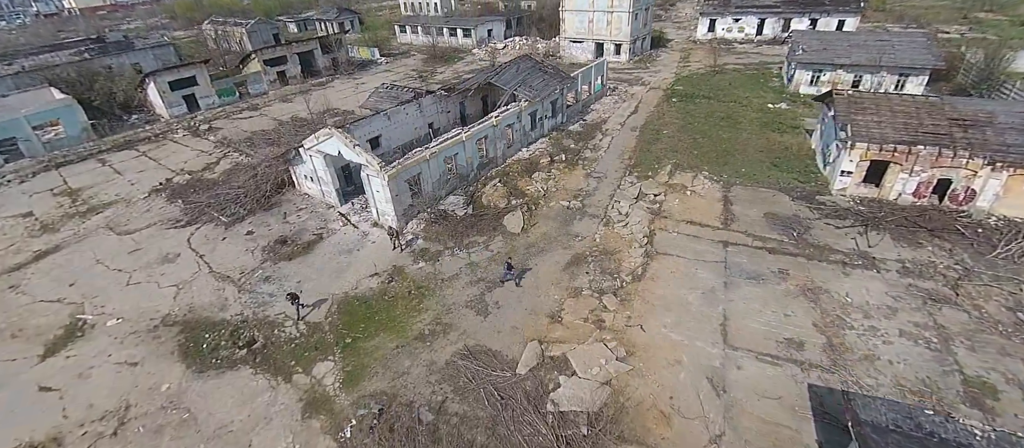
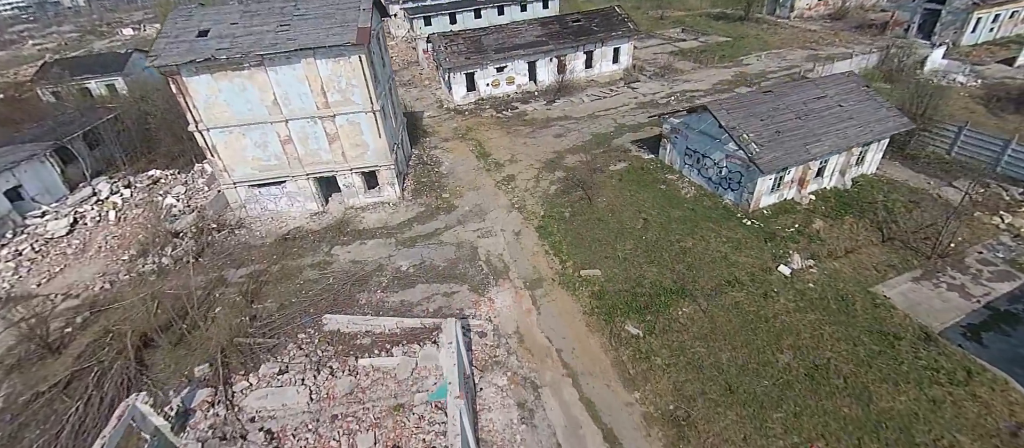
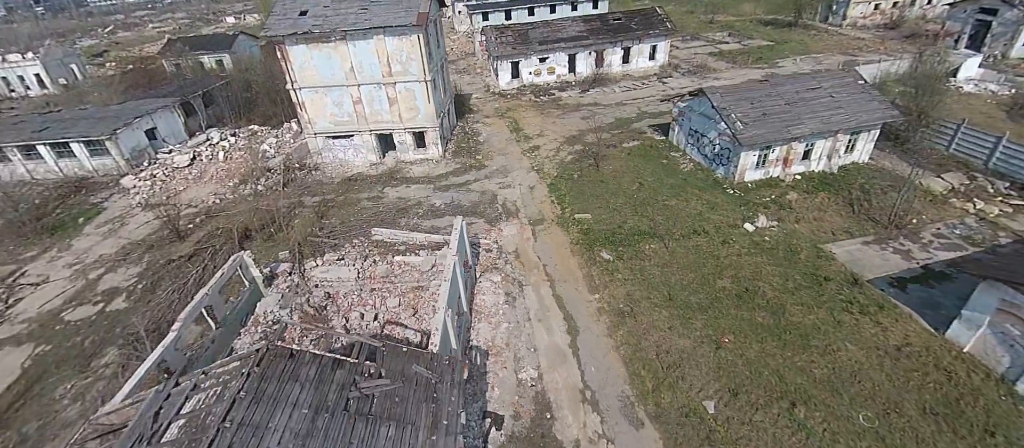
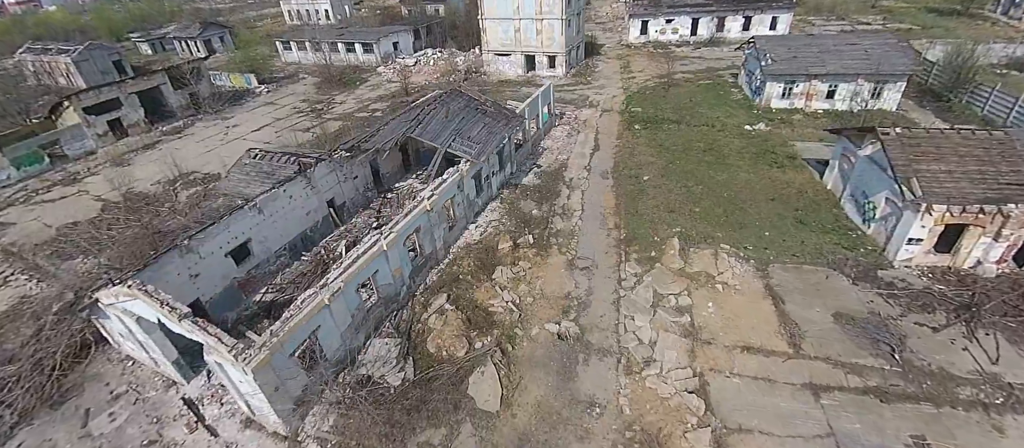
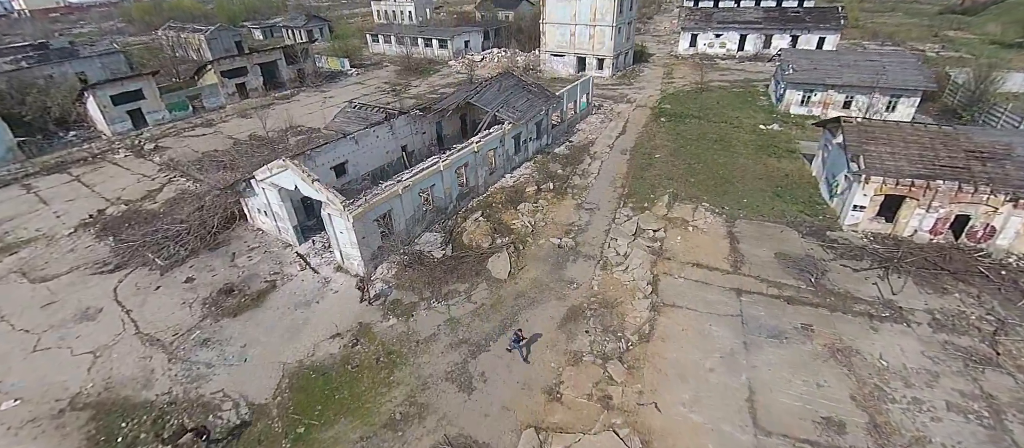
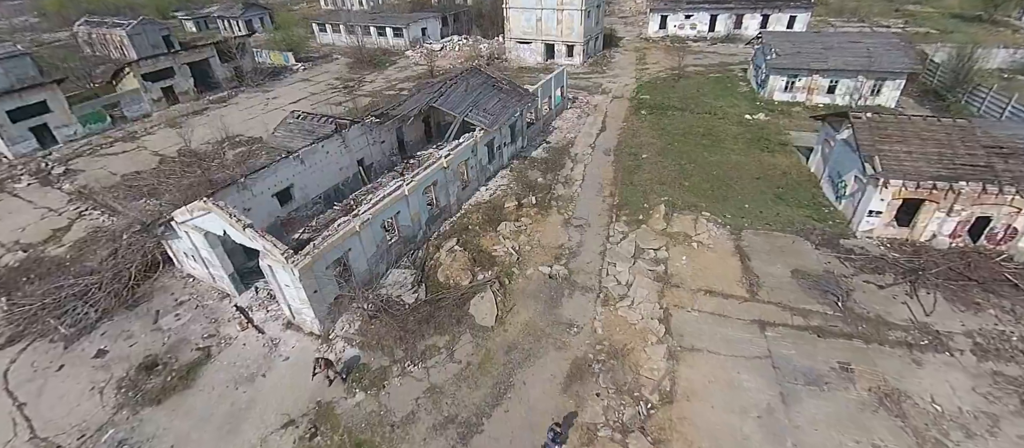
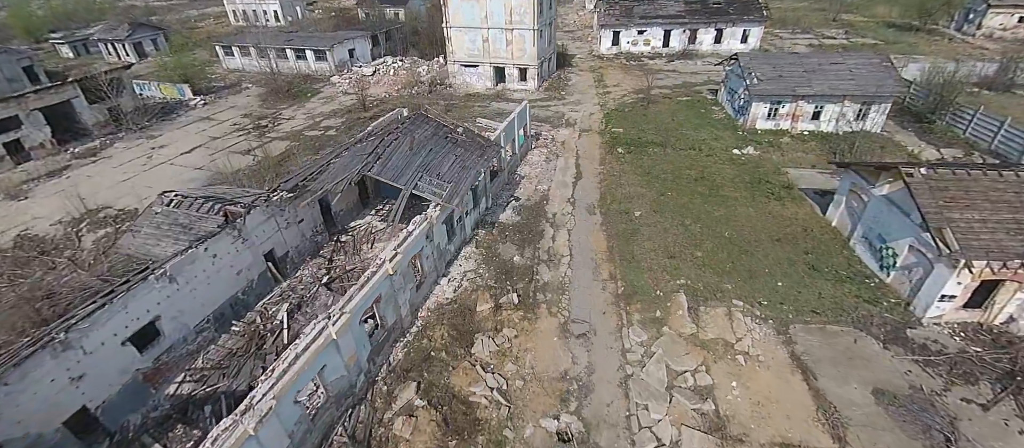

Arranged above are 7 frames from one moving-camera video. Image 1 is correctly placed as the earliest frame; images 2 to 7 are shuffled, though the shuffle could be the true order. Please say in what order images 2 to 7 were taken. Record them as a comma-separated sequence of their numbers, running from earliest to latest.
5, 6, 4, 7, 3, 2
